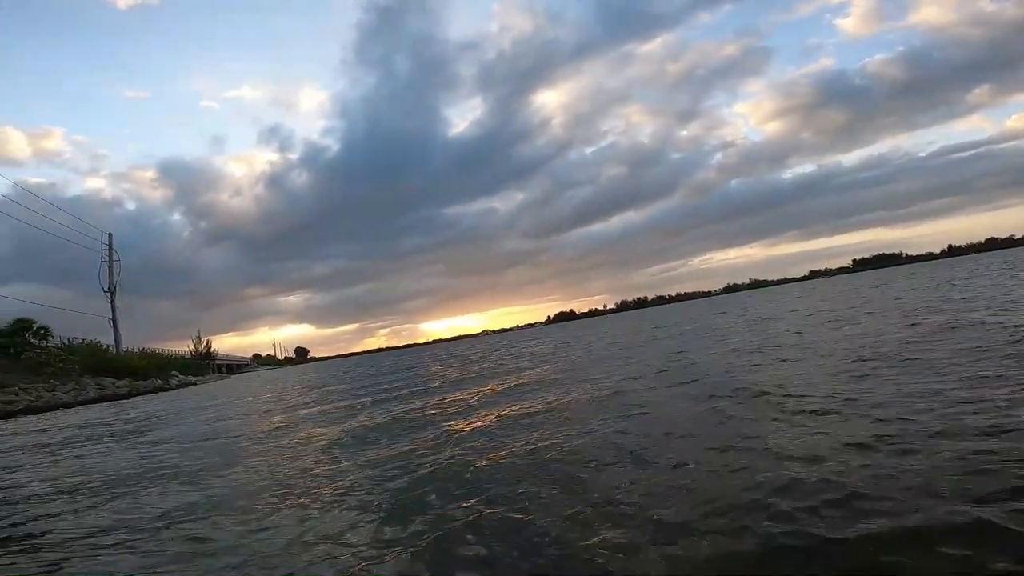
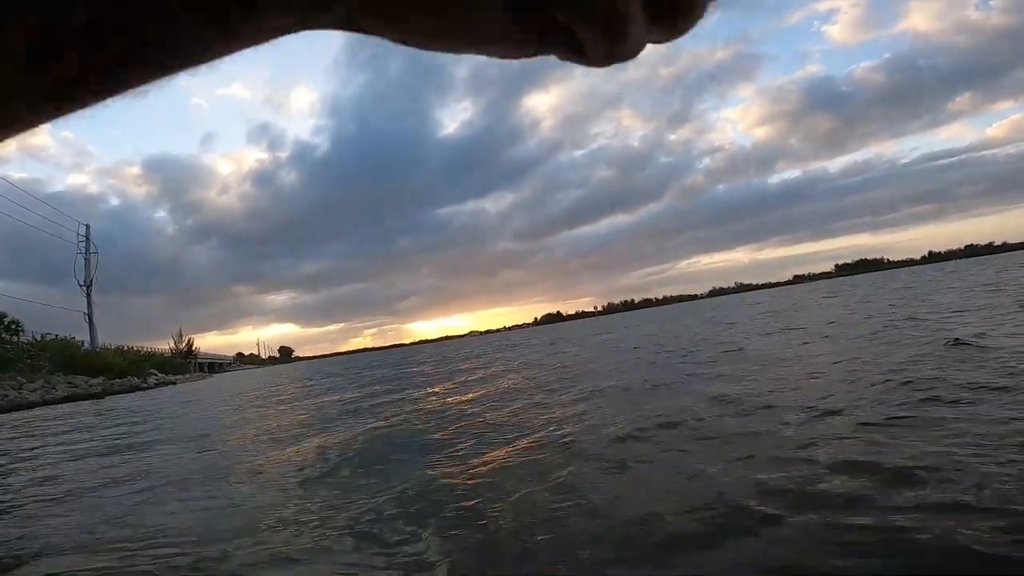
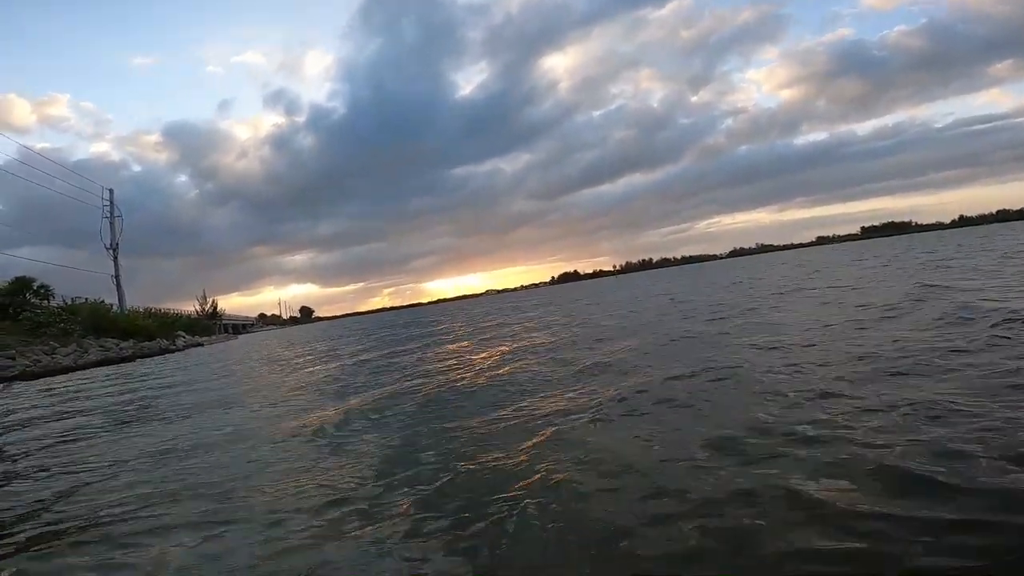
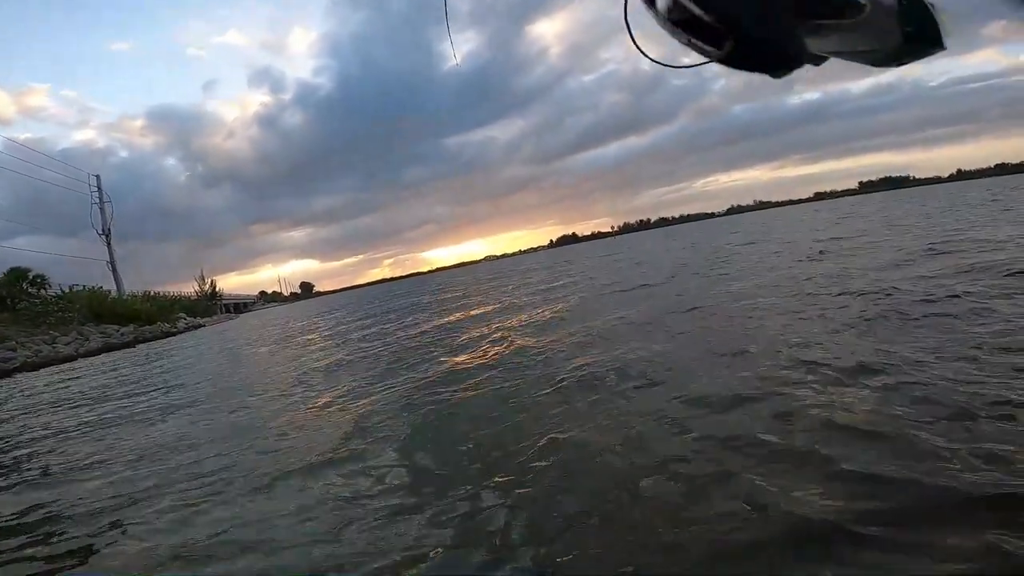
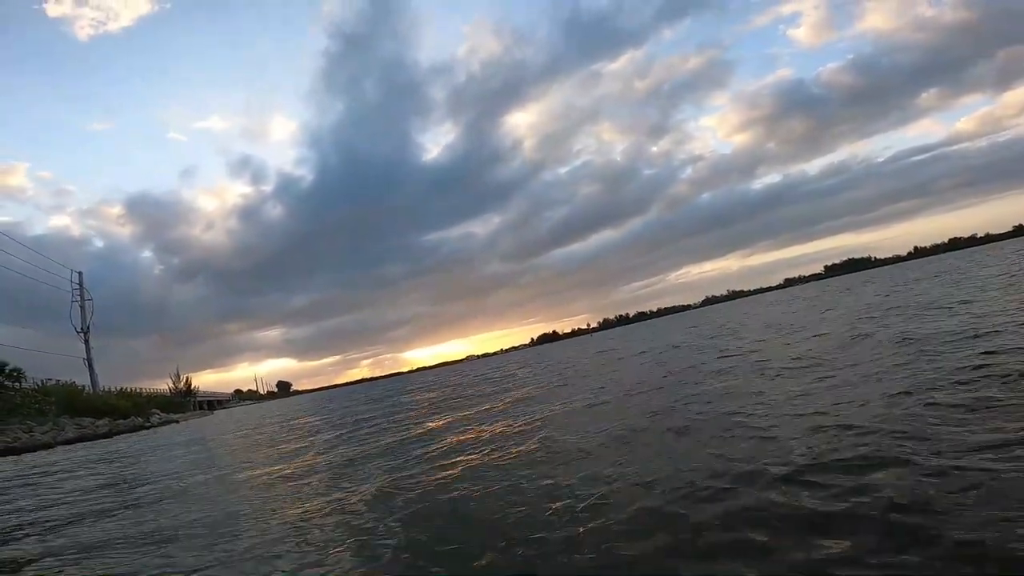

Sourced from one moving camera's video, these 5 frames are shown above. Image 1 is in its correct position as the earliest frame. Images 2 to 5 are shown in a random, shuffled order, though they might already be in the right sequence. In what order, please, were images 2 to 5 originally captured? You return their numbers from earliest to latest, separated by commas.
5, 2, 3, 4
